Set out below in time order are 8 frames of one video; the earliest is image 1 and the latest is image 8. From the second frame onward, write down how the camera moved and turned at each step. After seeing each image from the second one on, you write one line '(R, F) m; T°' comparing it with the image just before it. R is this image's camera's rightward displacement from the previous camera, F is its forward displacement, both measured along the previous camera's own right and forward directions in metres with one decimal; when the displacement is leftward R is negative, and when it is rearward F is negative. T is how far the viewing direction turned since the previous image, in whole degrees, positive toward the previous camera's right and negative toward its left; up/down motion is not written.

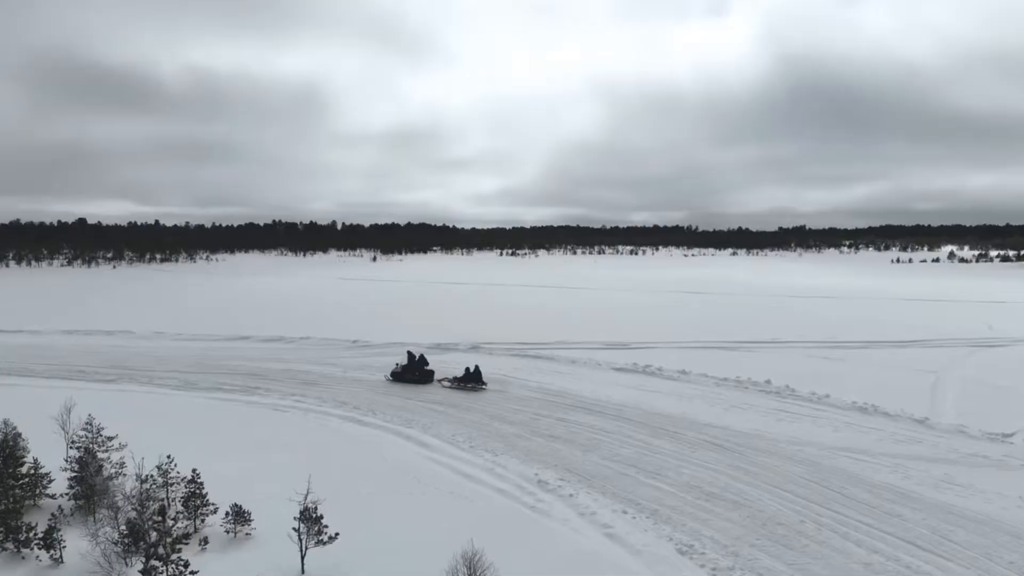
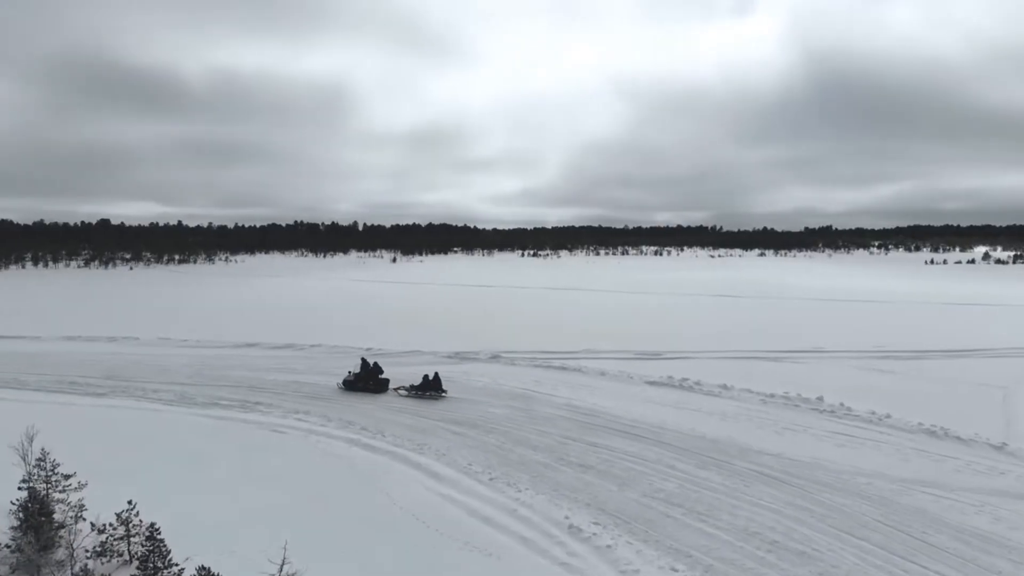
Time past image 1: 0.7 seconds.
(0.0, +1.0) m; -1°
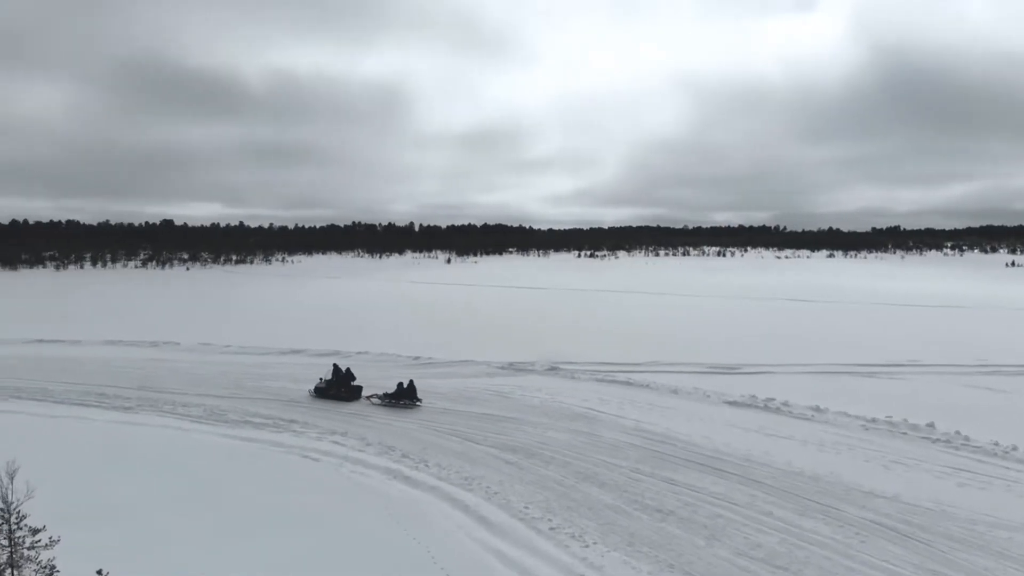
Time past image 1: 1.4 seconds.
(-0.1, +1.2) m; -3°
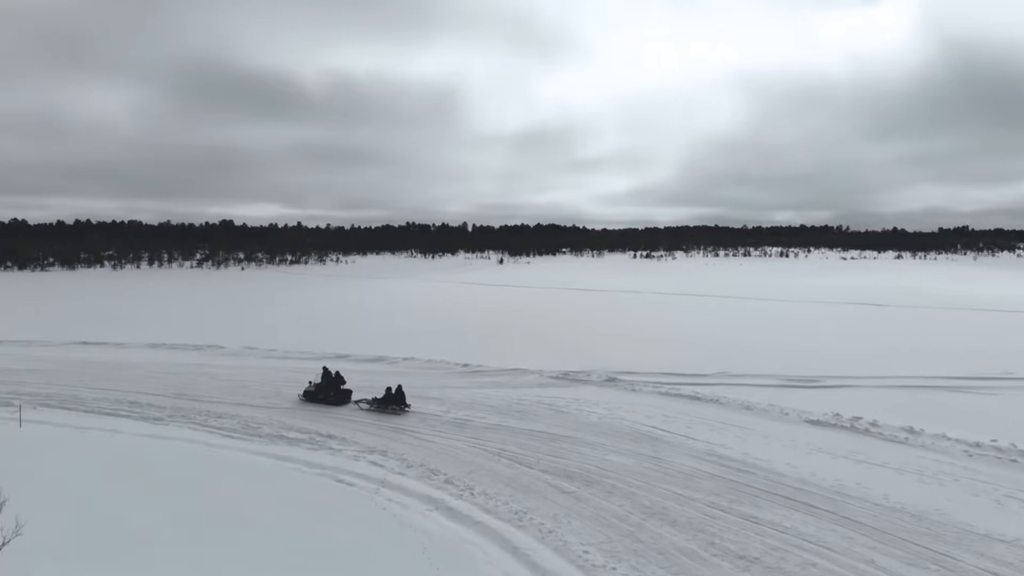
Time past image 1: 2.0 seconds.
(0.0, +0.9) m; -3°
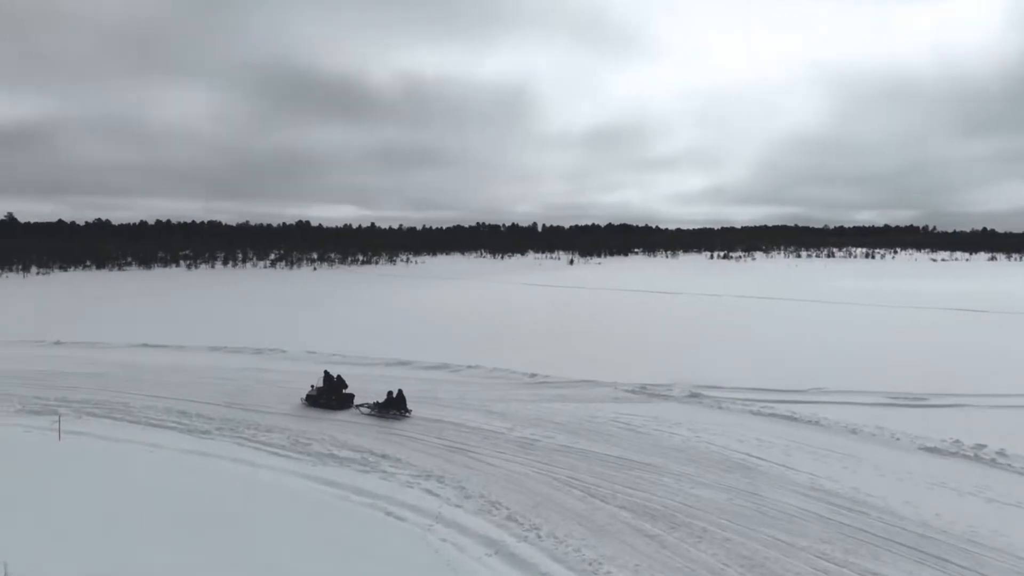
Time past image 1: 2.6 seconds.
(0.0, +0.9) m; -4°
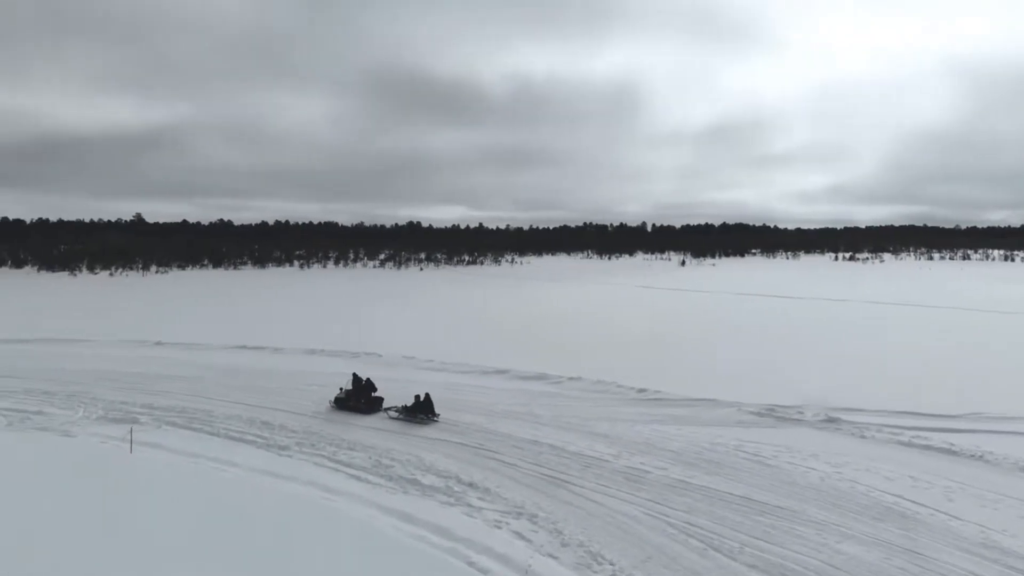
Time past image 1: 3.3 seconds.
(0.0, +1.0) m; -6°
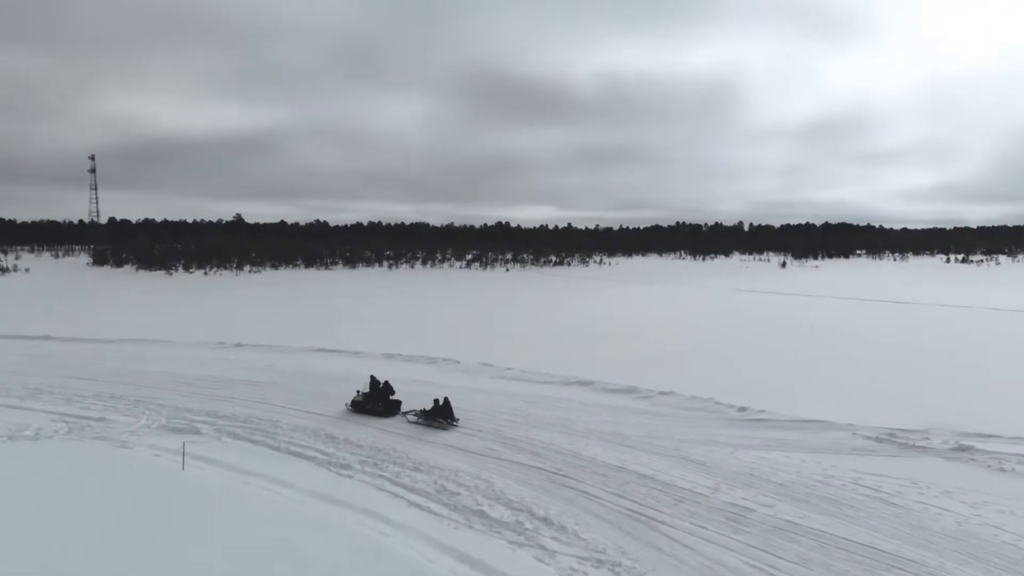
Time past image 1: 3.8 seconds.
(+0.1, +0.9) m; -5°
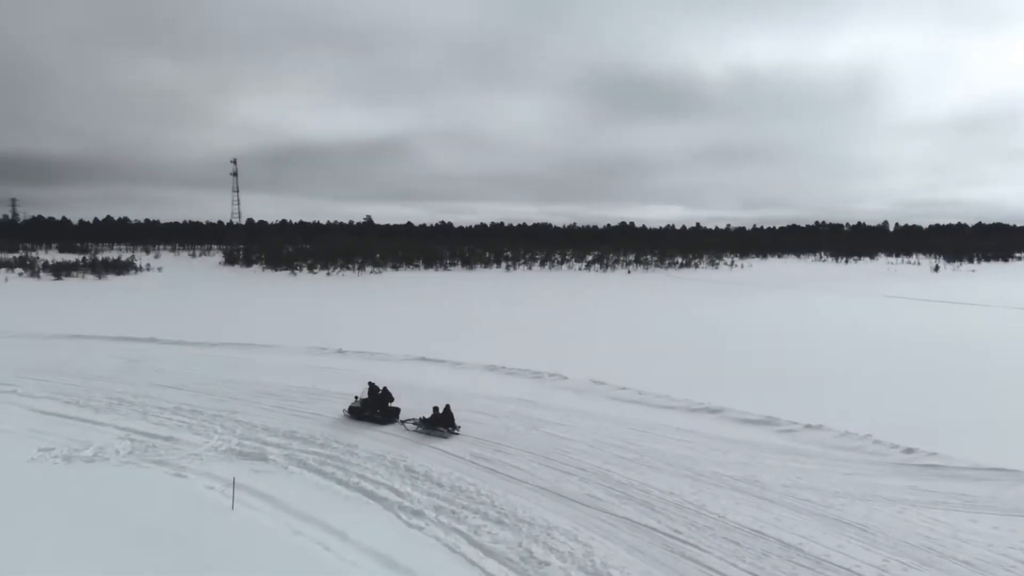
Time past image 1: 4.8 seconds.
(+0.1, +1.5) m; -7°
